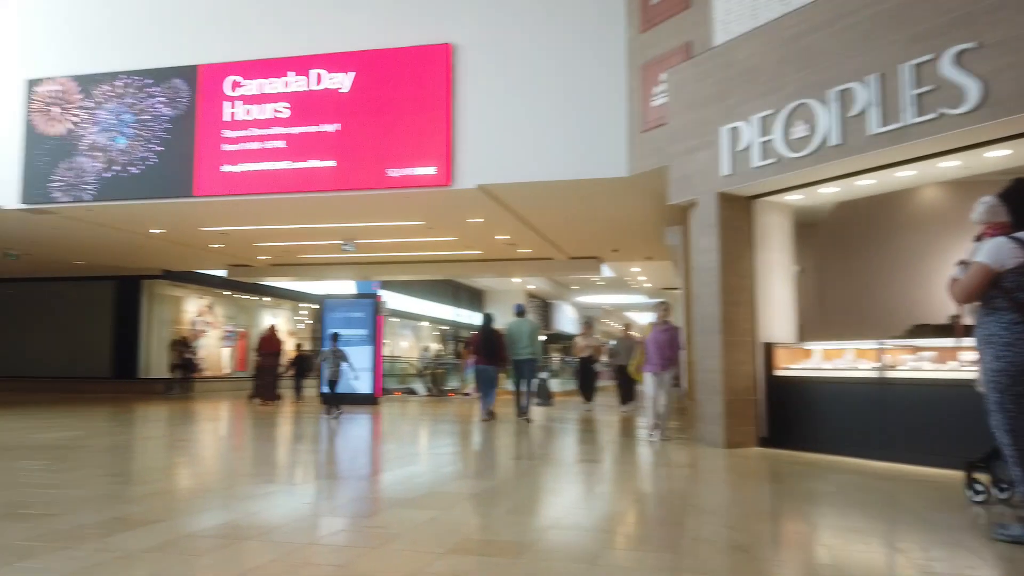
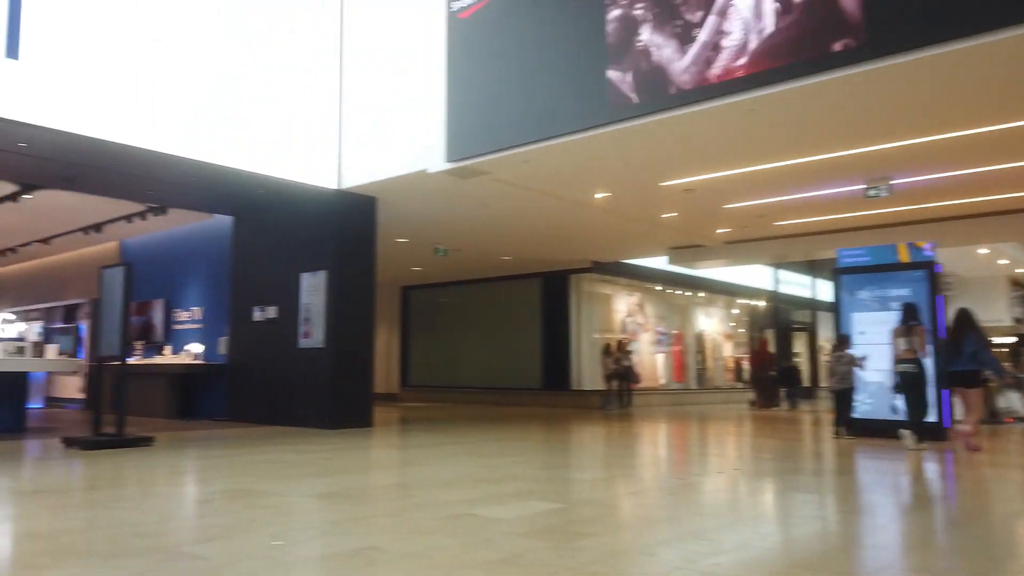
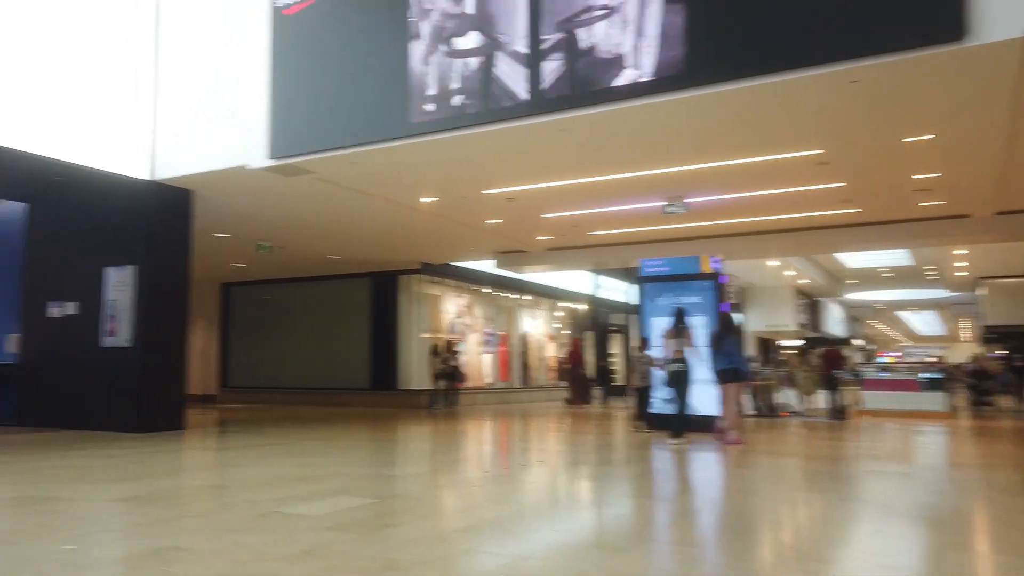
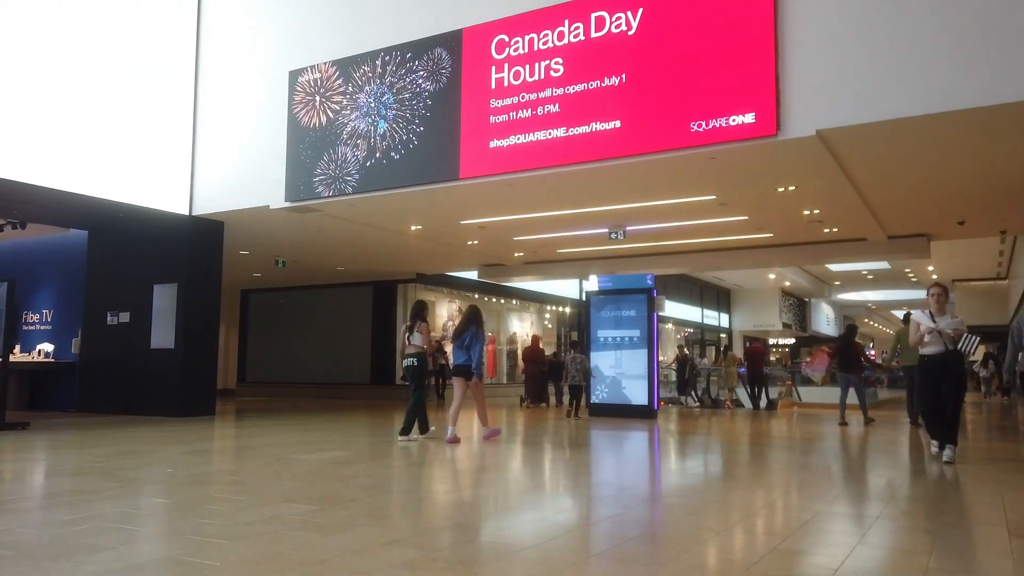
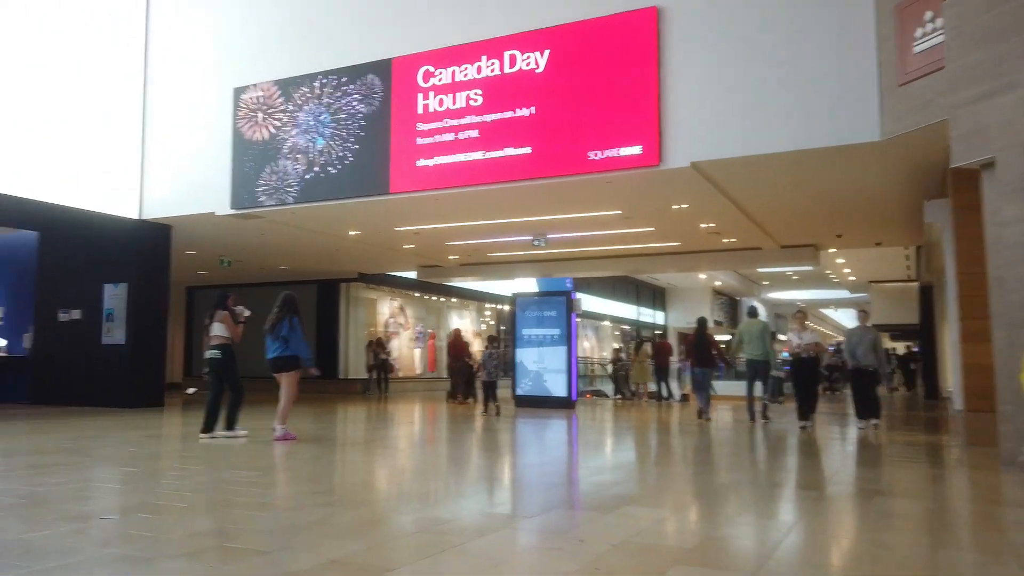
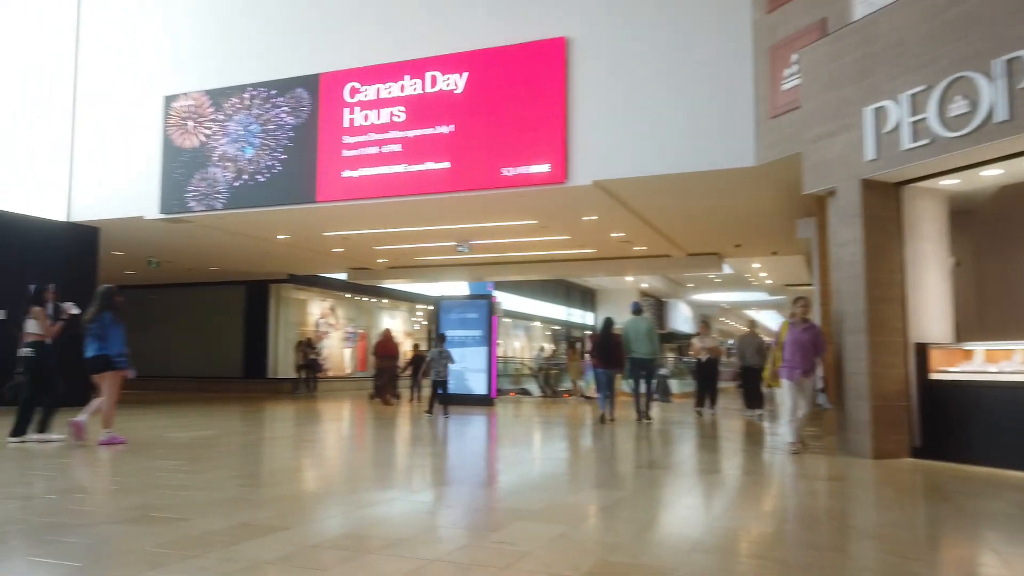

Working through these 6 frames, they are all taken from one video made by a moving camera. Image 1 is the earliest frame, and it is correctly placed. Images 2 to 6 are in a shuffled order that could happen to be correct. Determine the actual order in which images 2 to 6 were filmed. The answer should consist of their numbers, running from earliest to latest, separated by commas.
6, 5, 4, 3, 2
